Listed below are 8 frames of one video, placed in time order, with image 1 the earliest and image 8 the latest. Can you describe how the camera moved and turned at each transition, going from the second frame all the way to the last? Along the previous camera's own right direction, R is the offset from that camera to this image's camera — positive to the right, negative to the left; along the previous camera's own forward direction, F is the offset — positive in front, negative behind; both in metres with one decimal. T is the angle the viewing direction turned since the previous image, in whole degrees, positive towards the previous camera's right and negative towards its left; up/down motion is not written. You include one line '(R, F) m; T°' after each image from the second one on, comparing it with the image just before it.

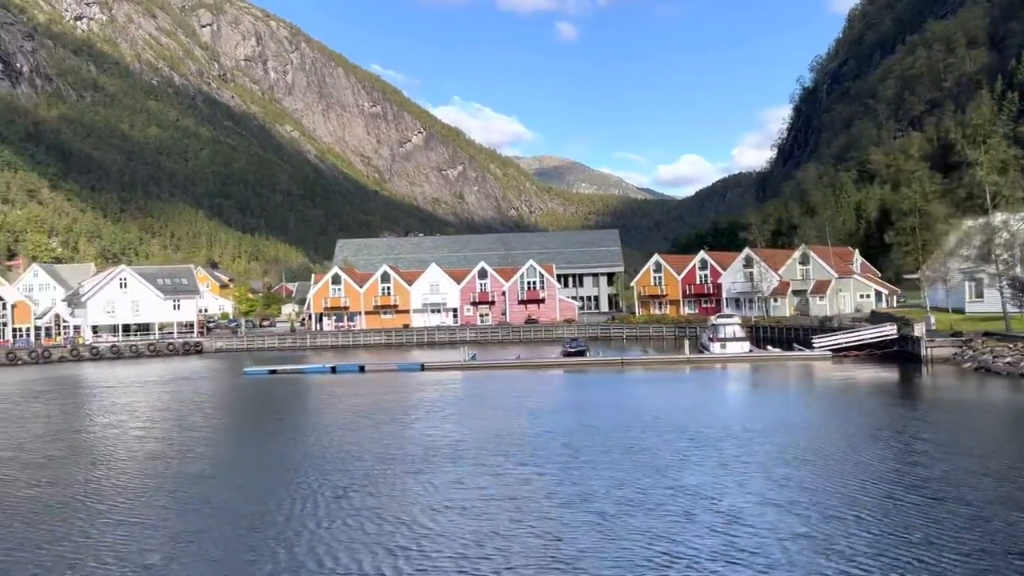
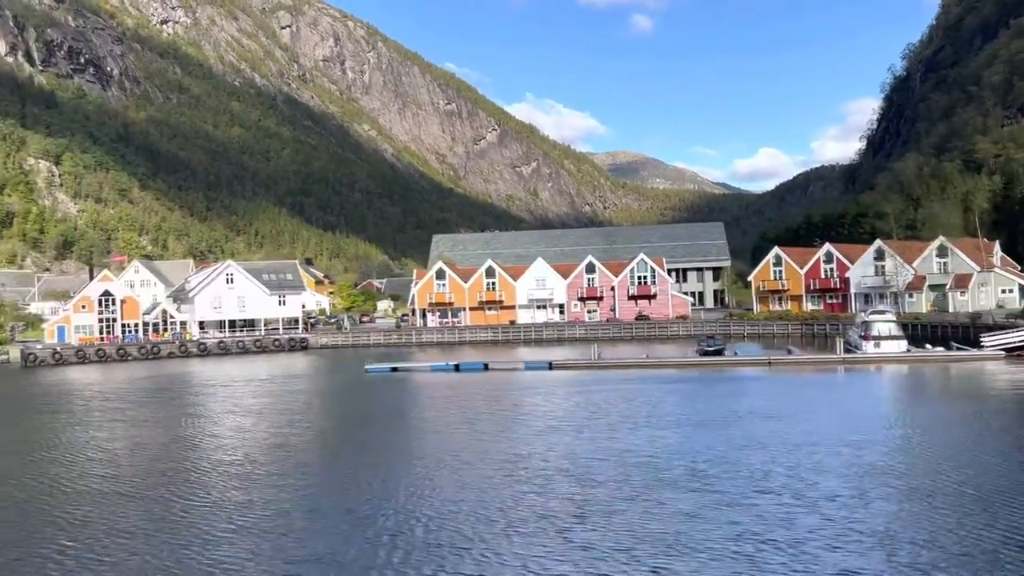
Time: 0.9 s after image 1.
(-2.8, +2.9) m; -4°
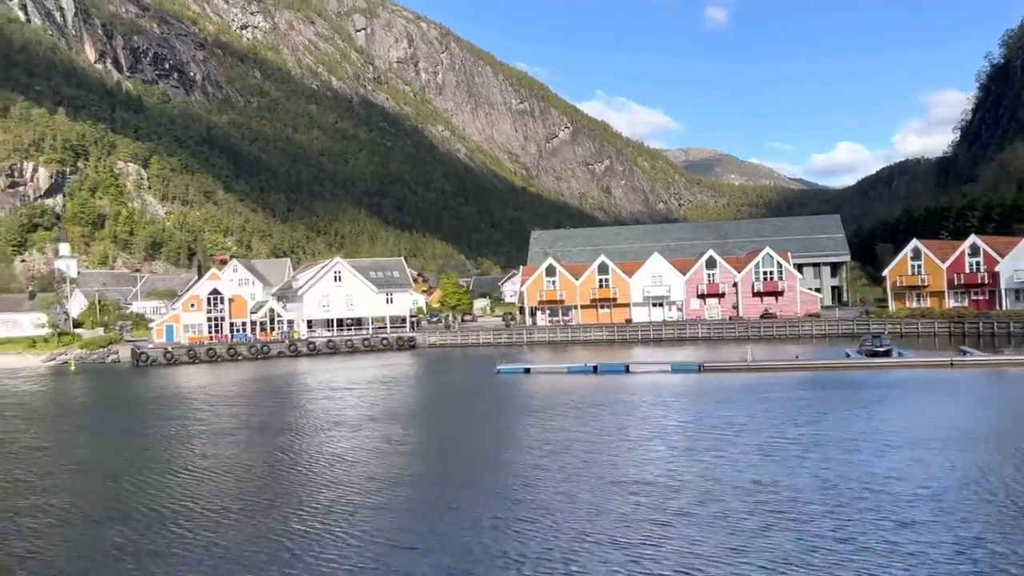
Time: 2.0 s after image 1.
(-3.1, +3.3) m; -4°
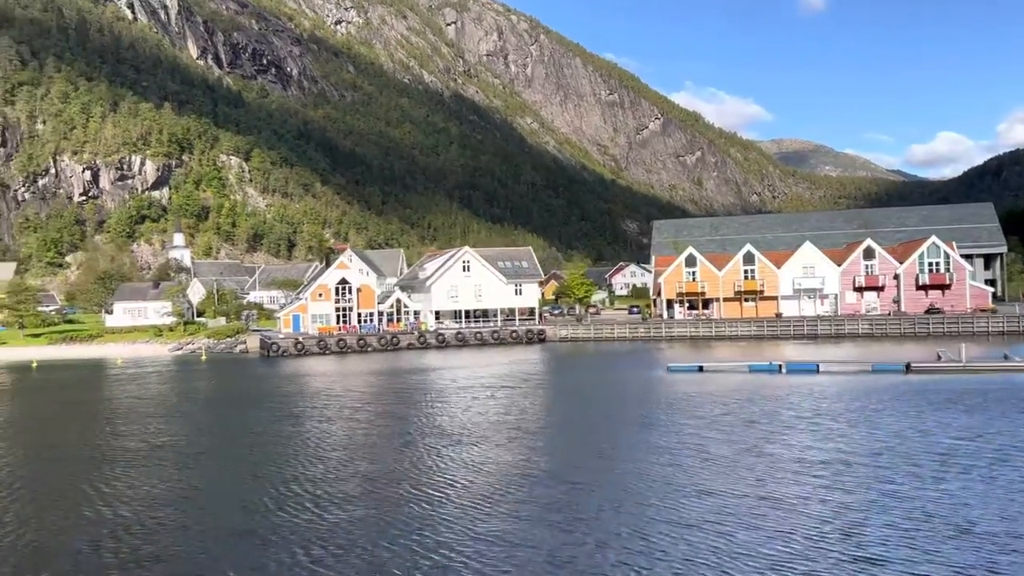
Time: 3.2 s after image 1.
(-3.3, +3.7) m; -5°
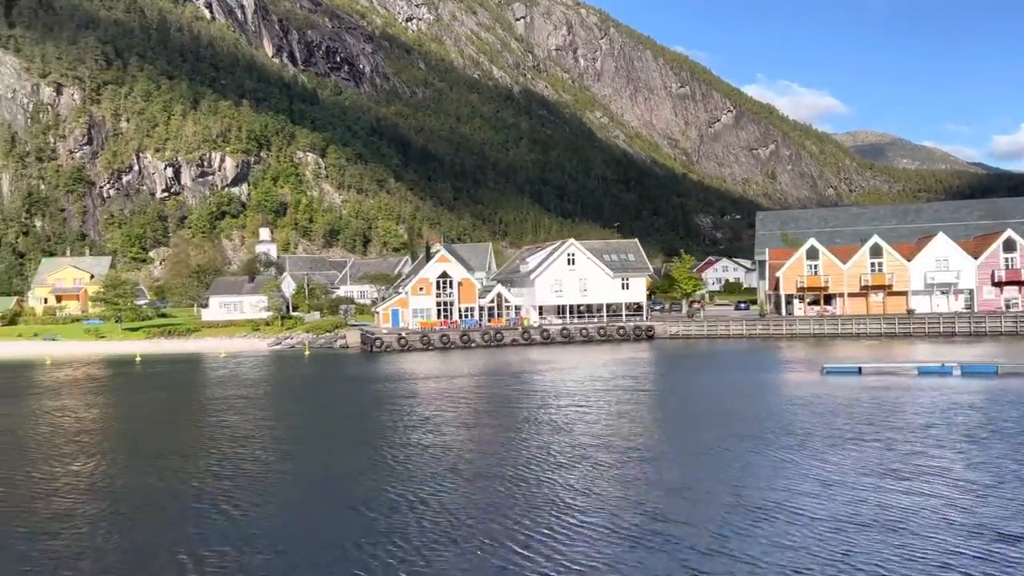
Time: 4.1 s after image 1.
(-2.5, +2.8) m; -4°
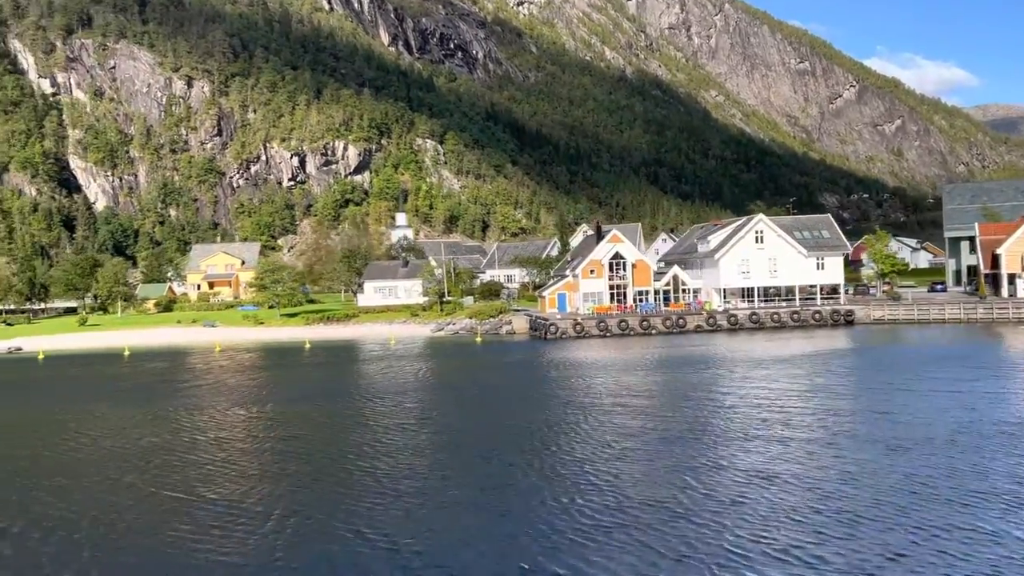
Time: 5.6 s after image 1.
(-4.1, +4.1) m; -7°
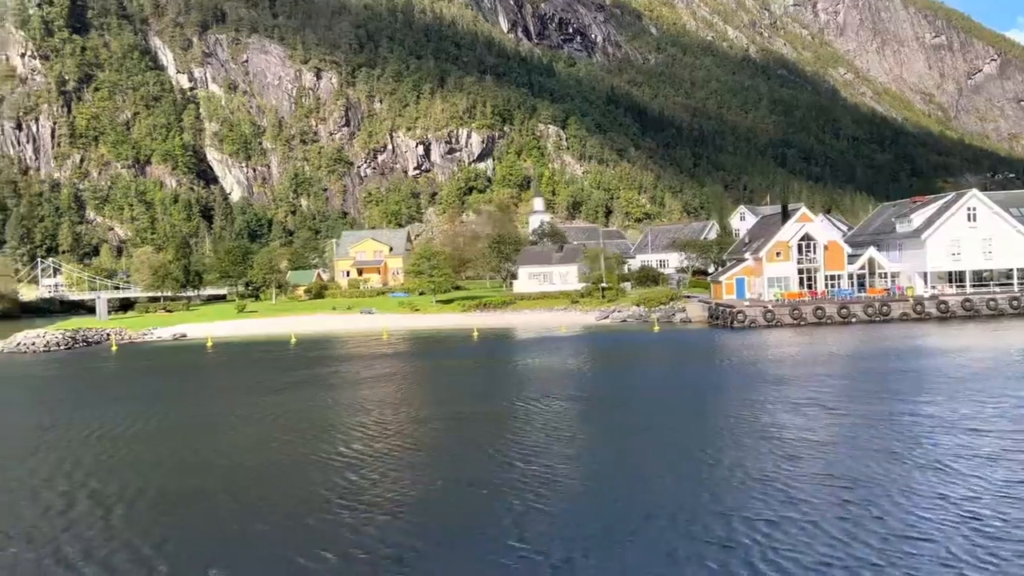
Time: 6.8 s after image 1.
(-3.3, +3.4) m; -7°
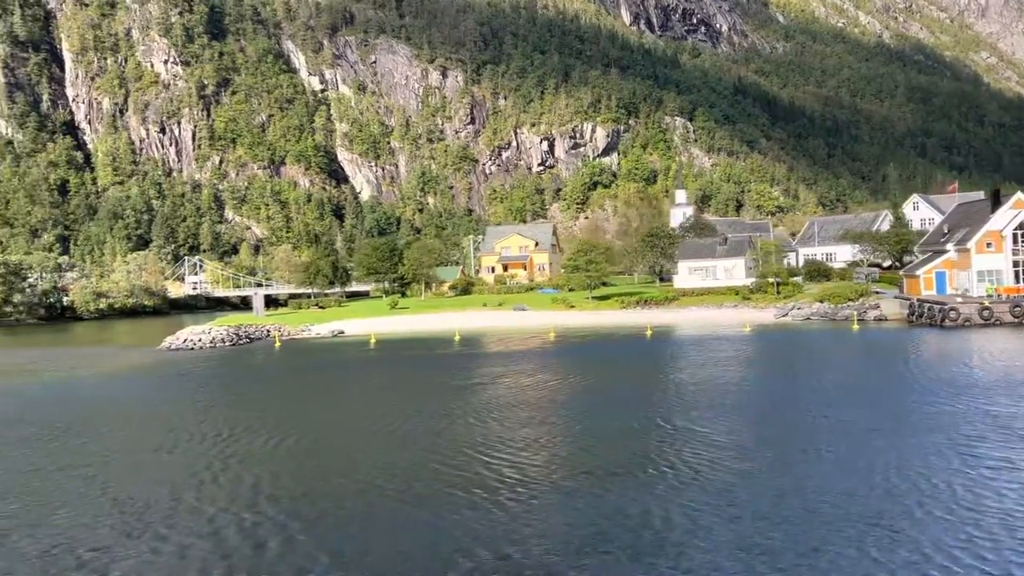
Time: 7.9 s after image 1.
(-2.9, +2.9) m; -7°
